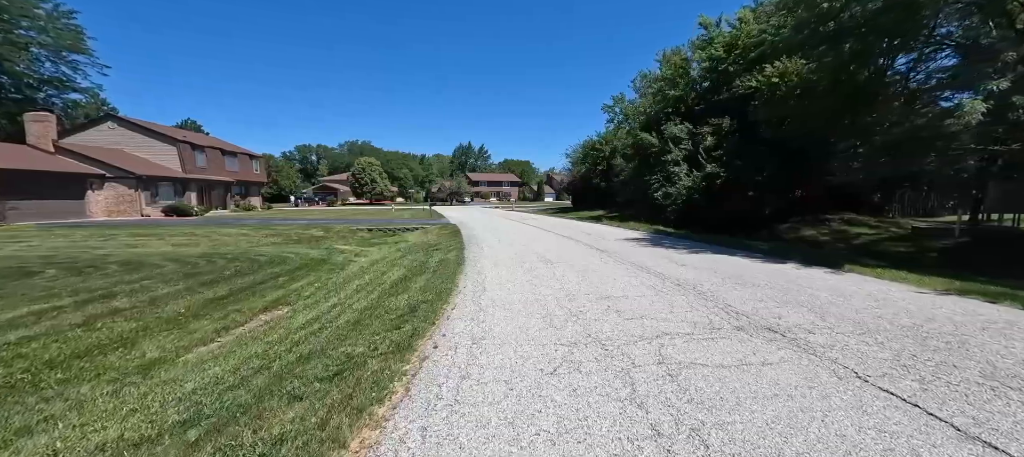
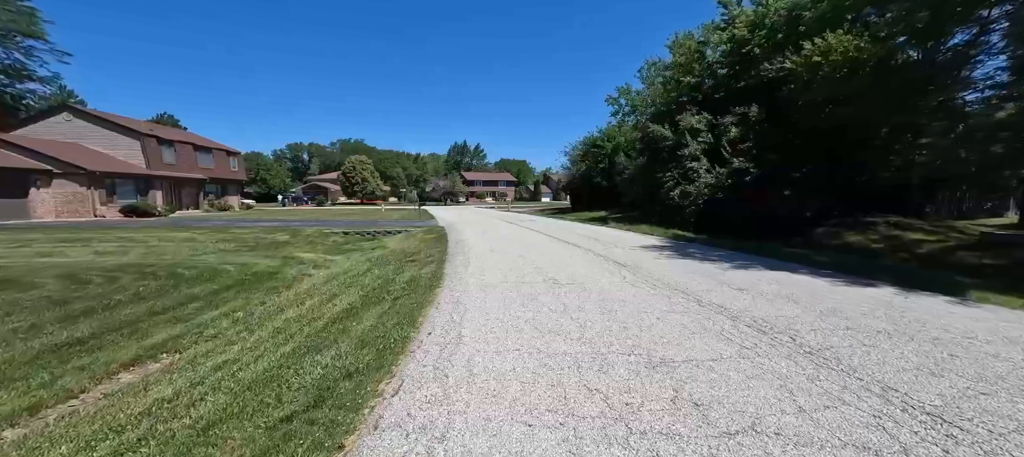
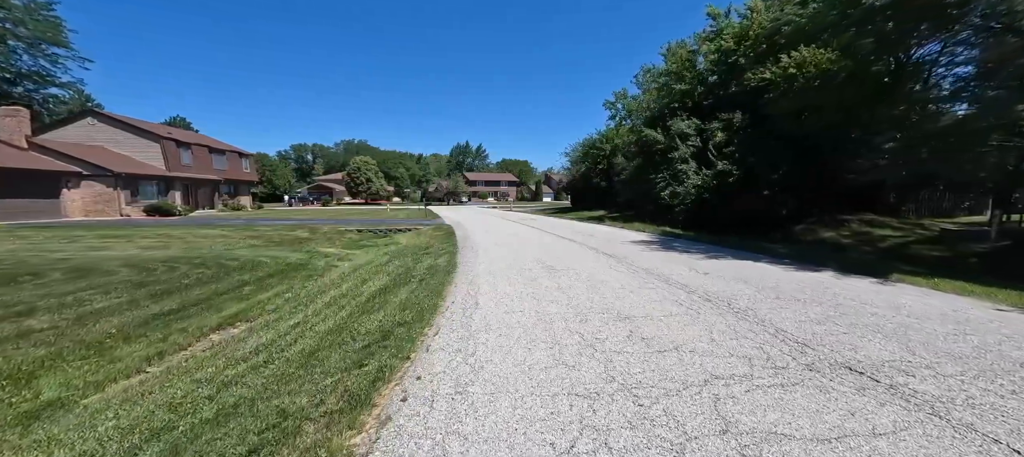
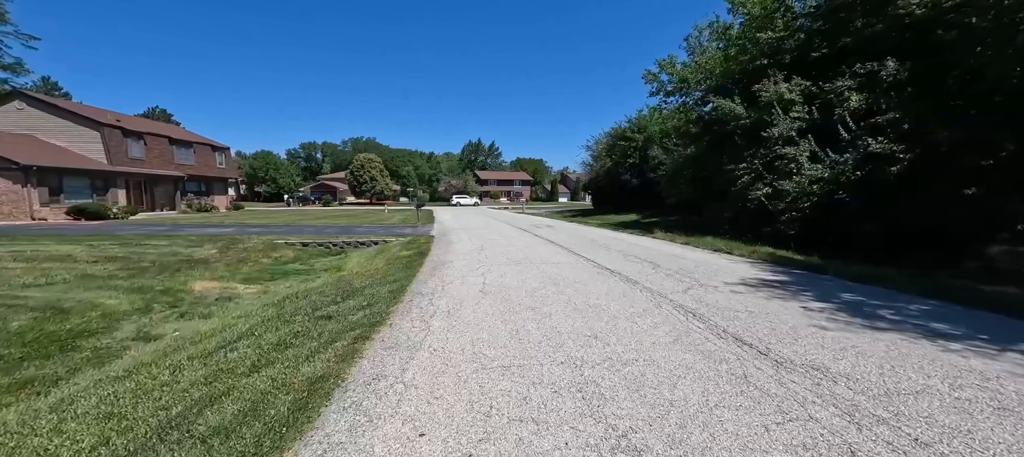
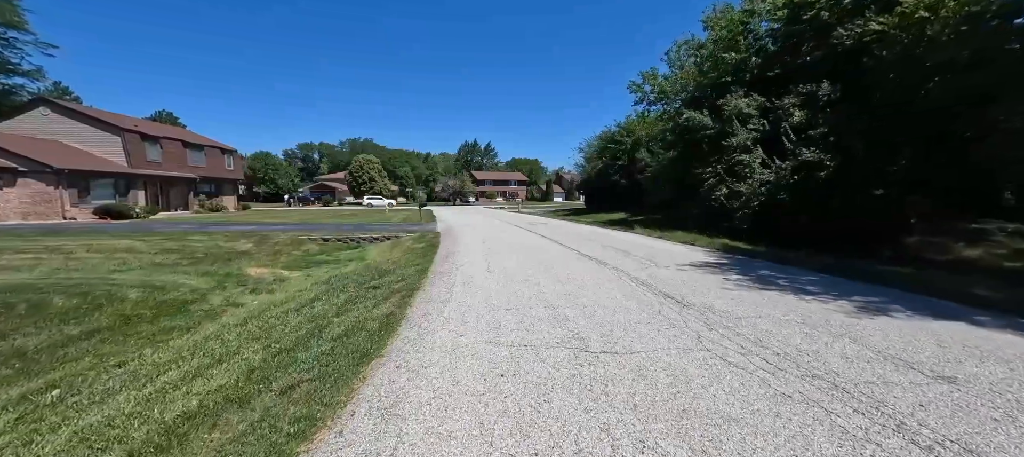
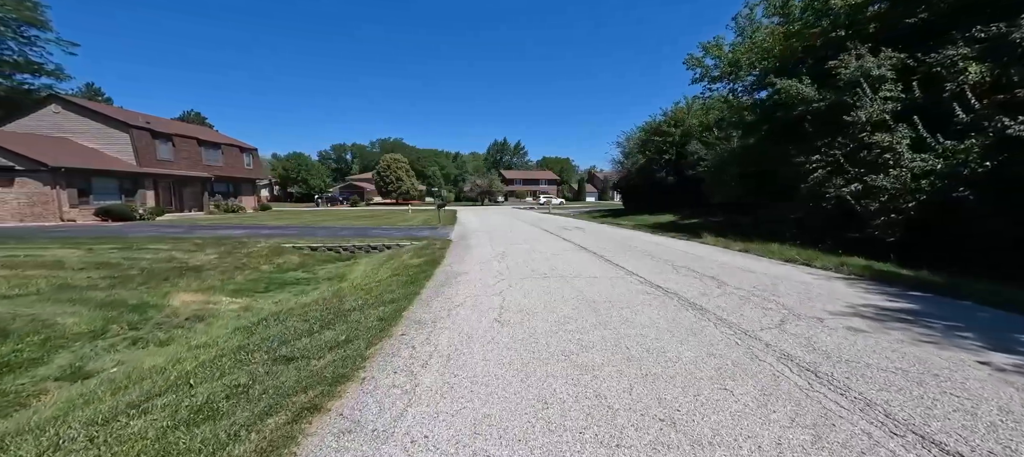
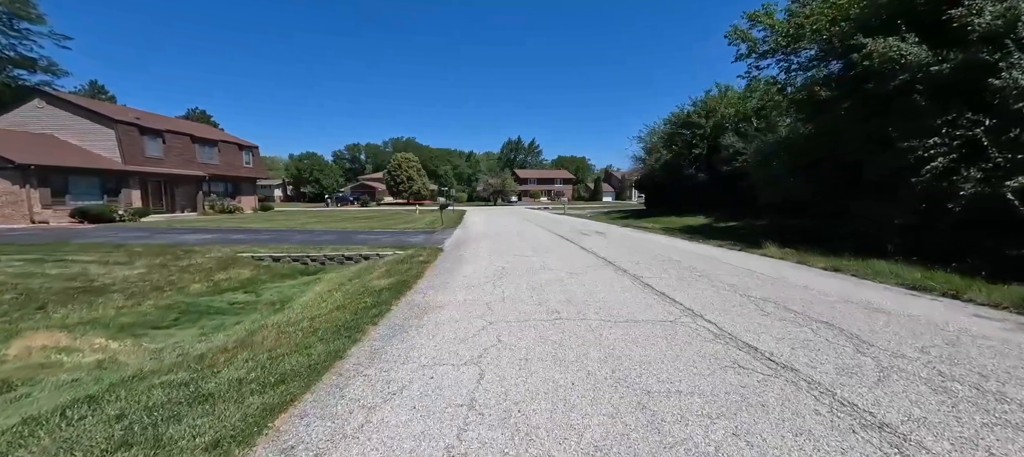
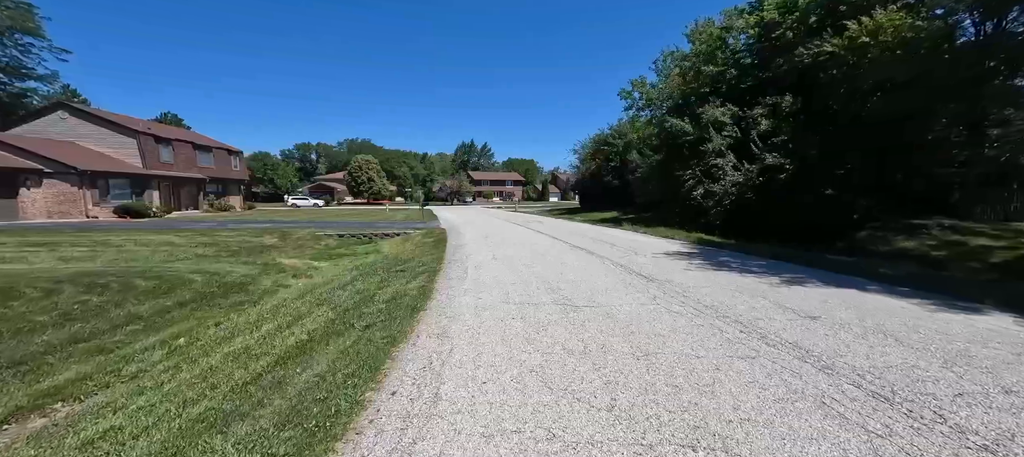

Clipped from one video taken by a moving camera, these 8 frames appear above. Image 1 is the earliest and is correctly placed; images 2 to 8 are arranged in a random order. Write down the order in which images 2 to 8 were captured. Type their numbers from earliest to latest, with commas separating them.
3, 2, 8, 5, 4, 6, 7
